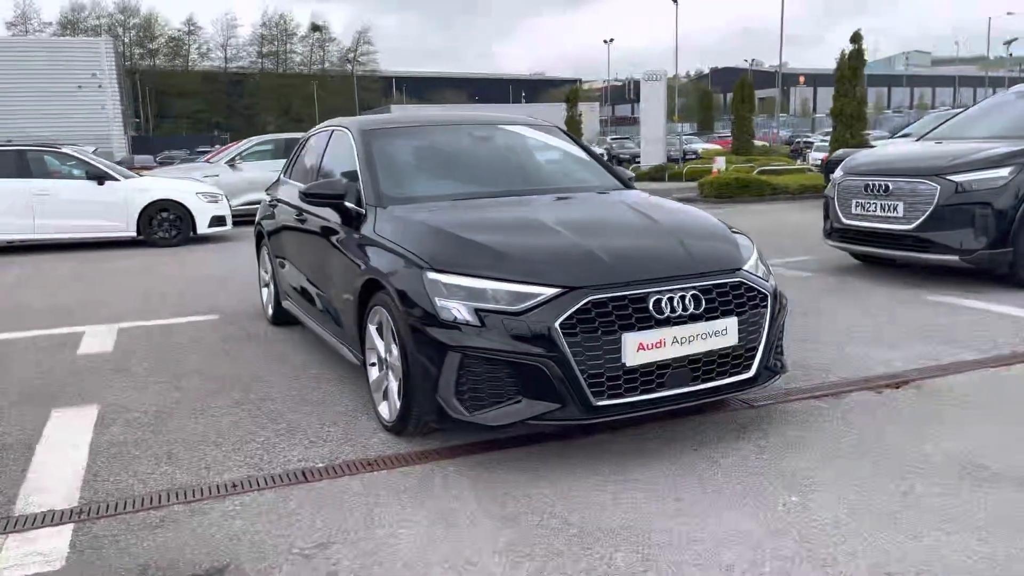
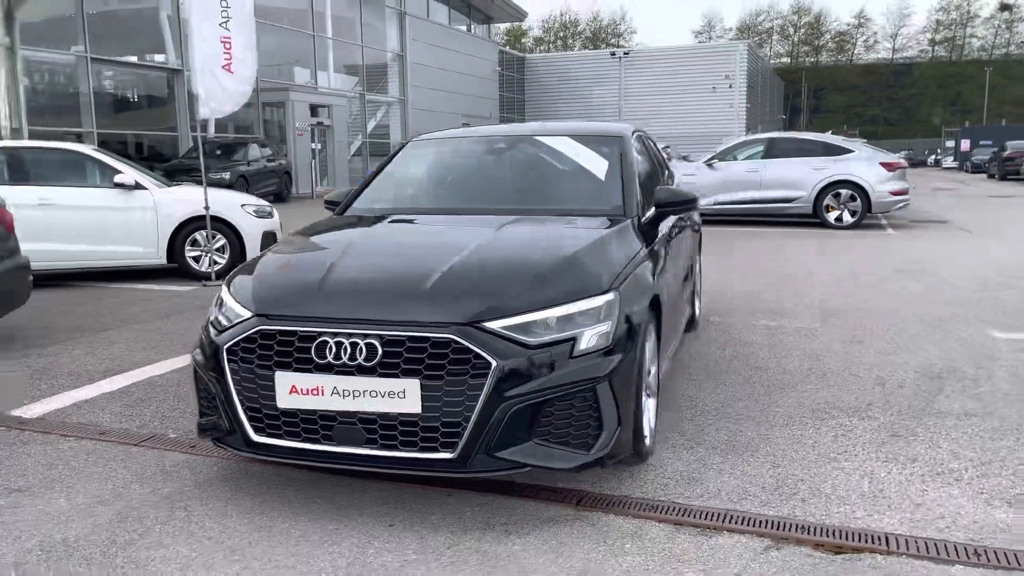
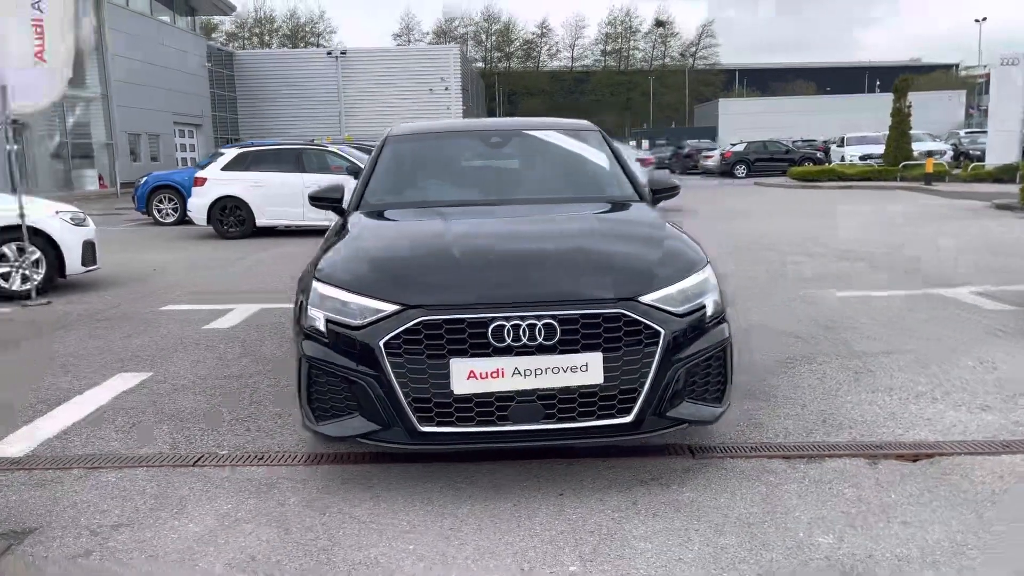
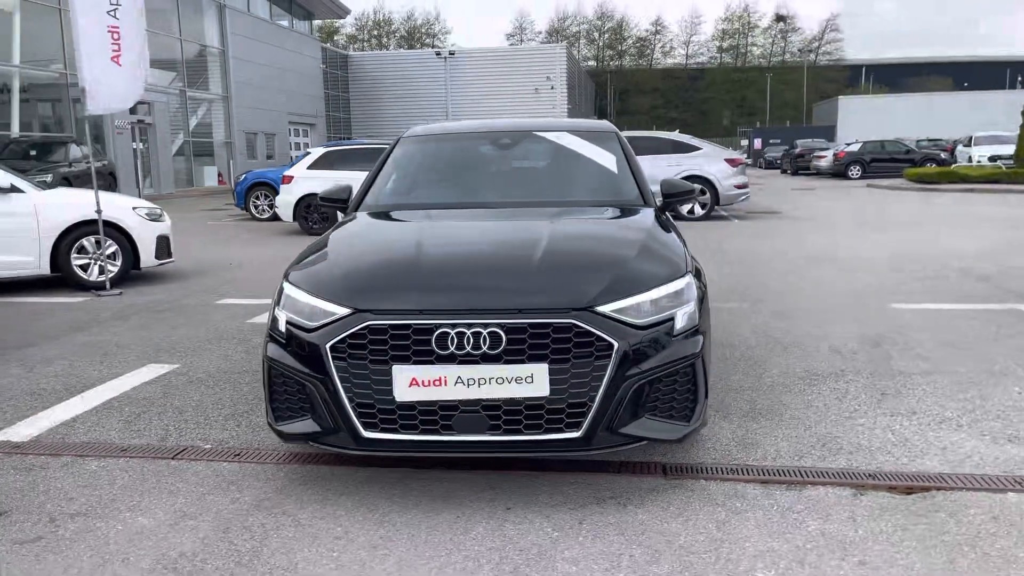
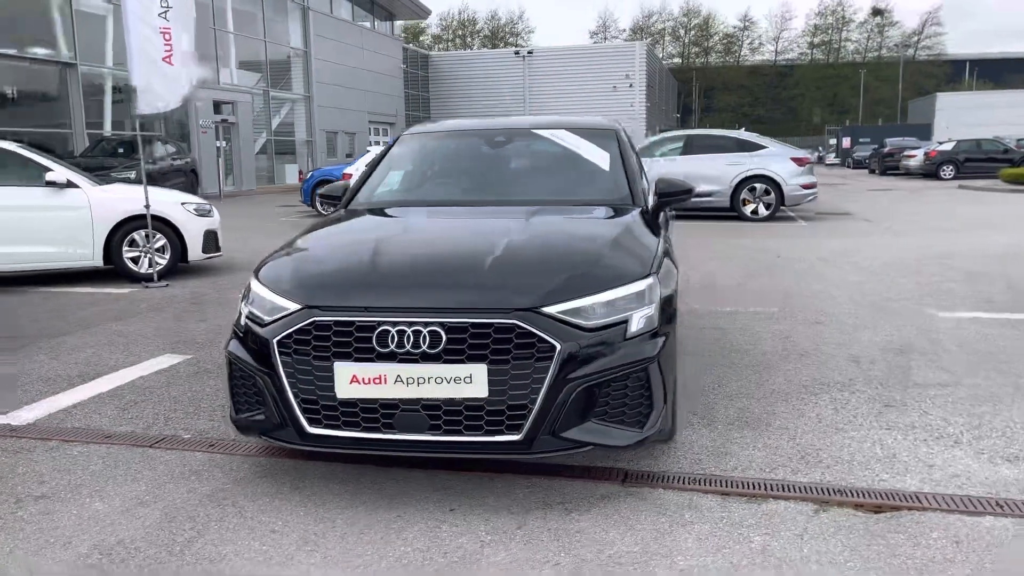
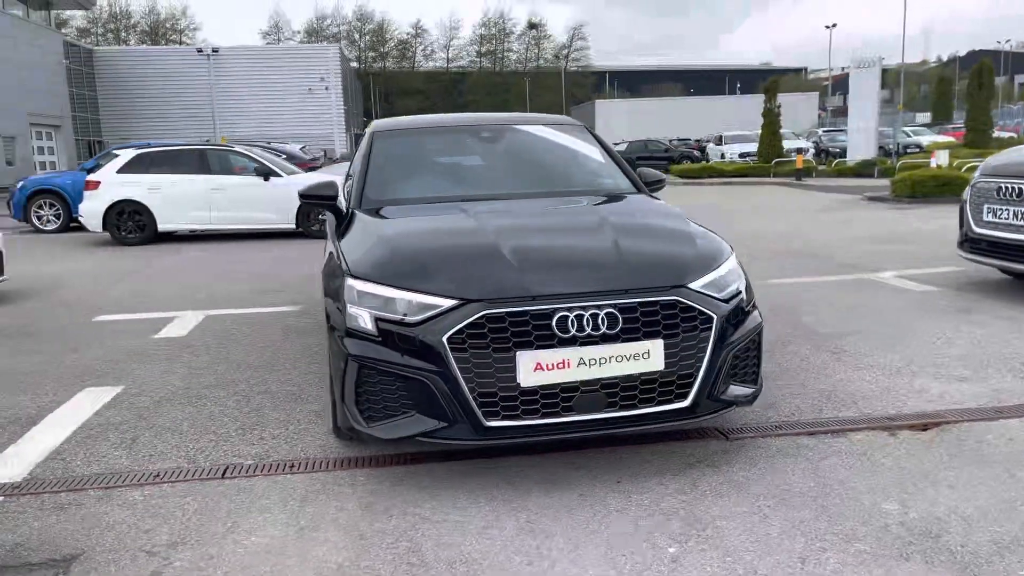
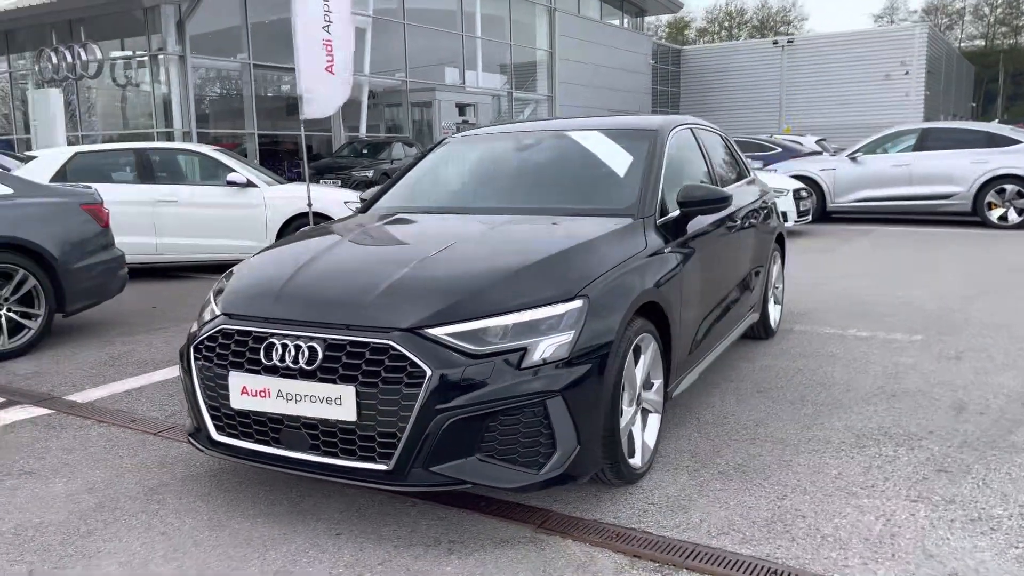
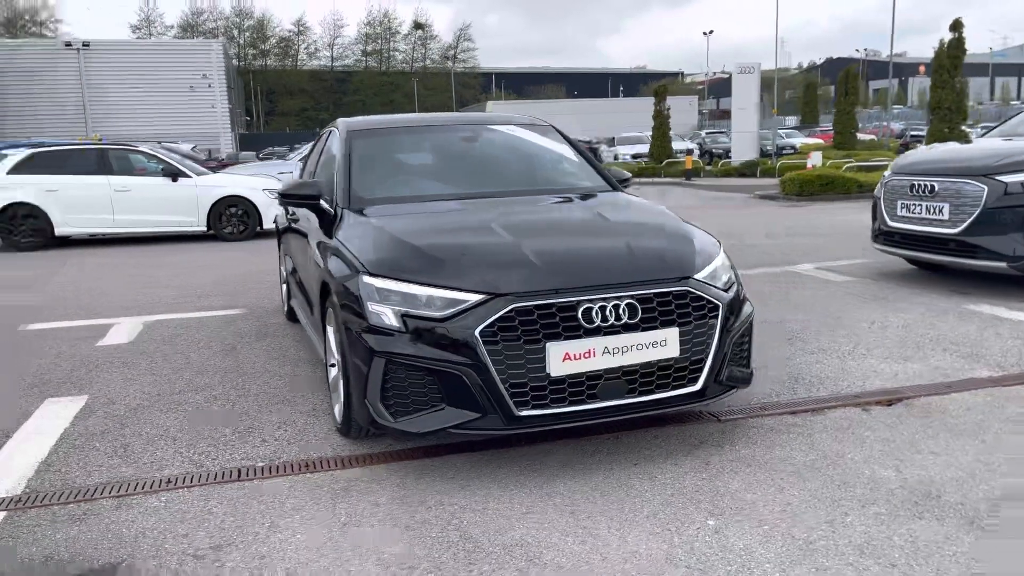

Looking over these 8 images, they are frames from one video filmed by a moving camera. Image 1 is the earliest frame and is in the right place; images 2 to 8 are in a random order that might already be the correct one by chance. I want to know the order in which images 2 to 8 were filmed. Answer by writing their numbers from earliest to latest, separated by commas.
8, 6, 3, 4, 5, 2, 7
